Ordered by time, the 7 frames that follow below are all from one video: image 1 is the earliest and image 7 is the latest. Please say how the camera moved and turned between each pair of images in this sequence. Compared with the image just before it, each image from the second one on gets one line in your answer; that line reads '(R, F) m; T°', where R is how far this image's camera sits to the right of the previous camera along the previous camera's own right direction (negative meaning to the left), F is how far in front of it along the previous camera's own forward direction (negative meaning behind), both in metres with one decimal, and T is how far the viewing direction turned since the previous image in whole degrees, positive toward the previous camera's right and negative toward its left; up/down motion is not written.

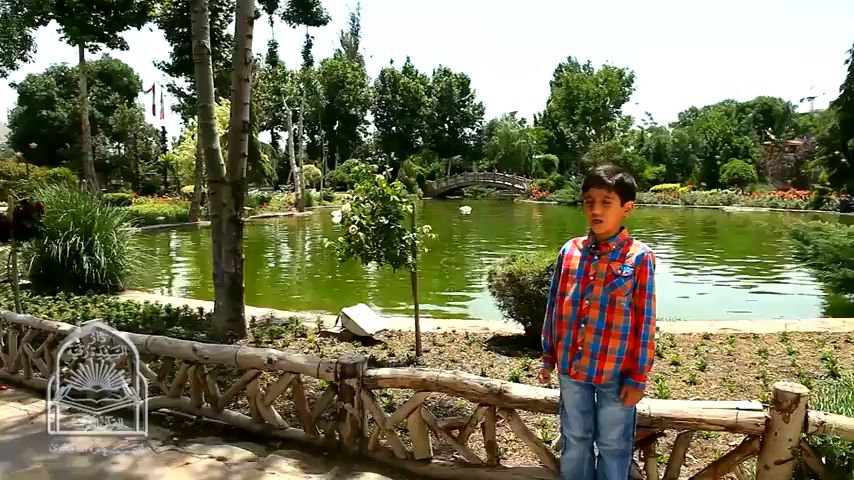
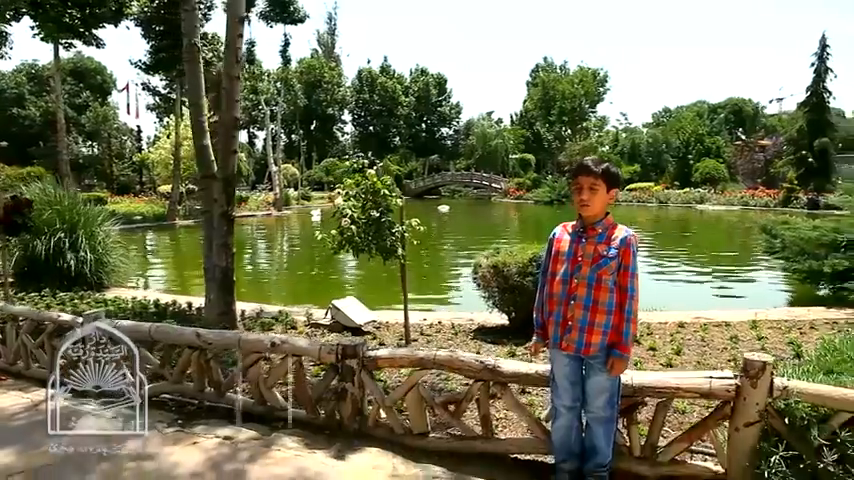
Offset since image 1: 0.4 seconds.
(-0.1, -0.2) m; +2°
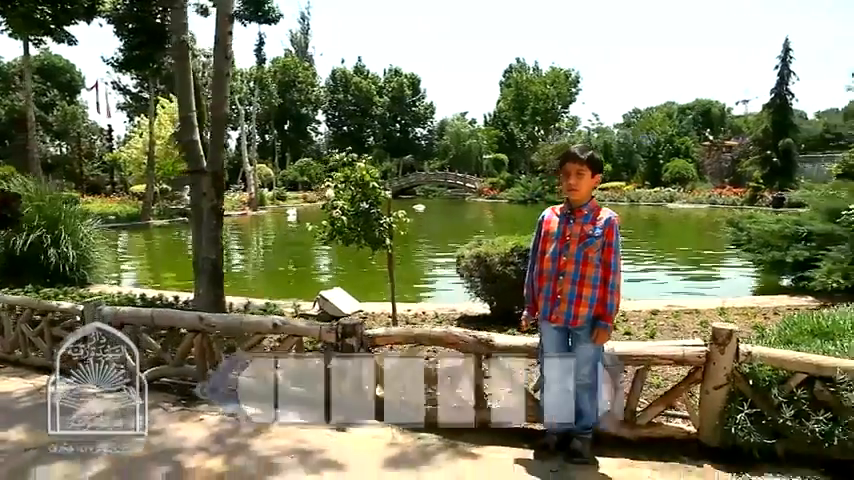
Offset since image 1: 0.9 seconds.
(-0.1, -0.2) m; +2°
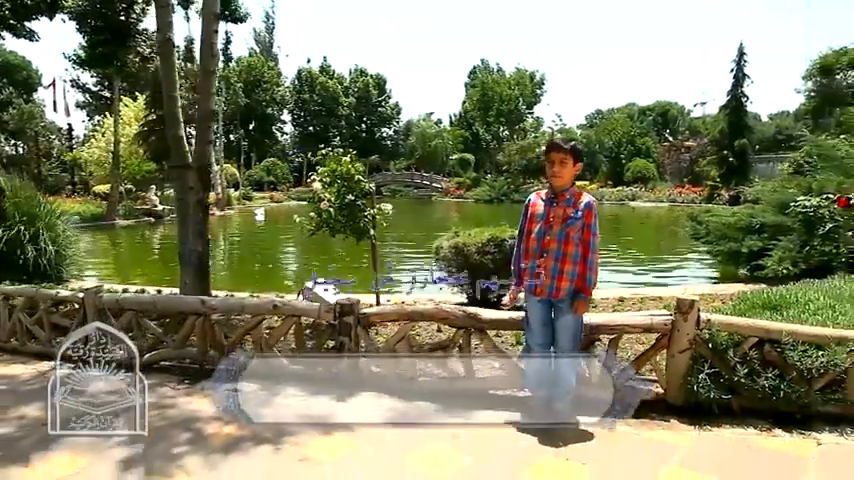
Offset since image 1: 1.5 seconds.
(-0.1, -0.3) m; +3°
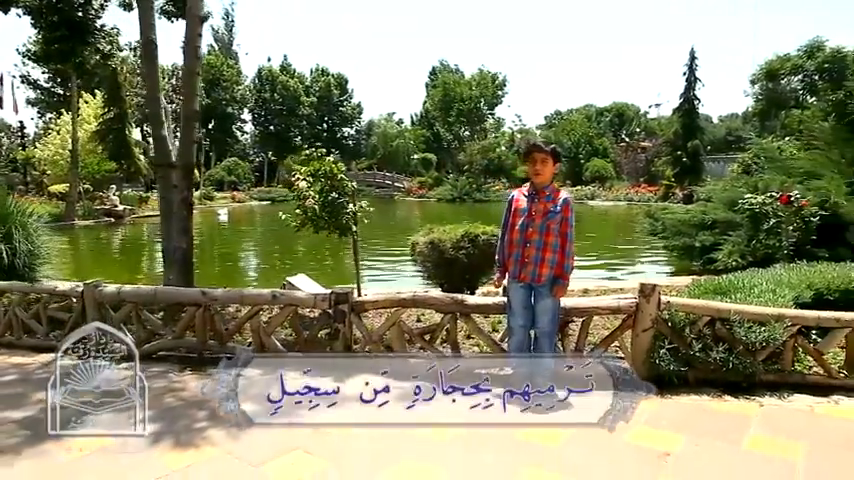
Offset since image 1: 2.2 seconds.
(-0.2, -0.3) m; +3°
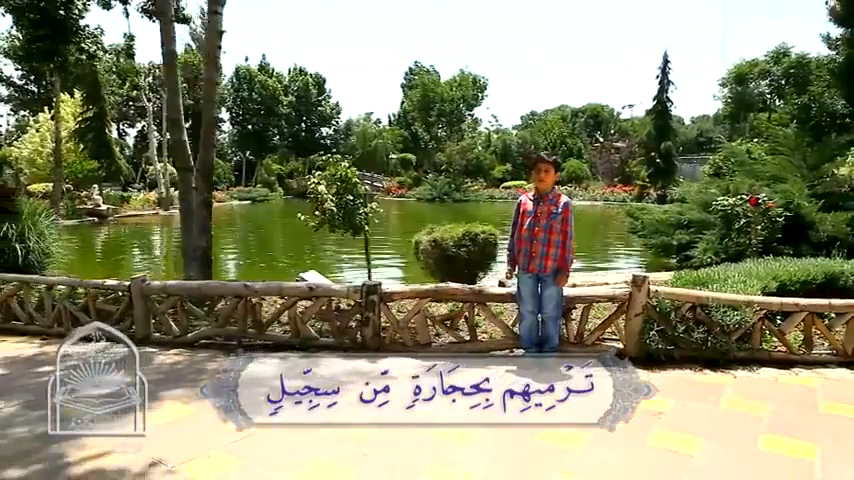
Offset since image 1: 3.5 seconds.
(-0.3, -0.6) m; +2°
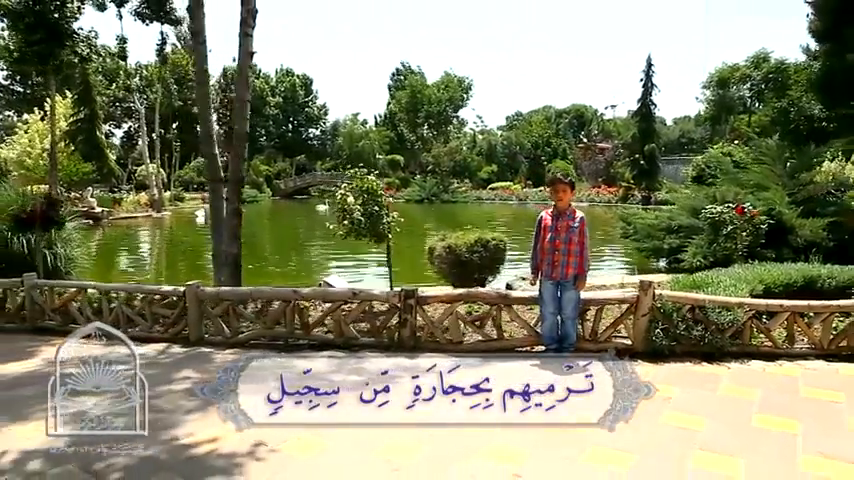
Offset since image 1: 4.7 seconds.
(-0.4, -0.6) m; +1°
